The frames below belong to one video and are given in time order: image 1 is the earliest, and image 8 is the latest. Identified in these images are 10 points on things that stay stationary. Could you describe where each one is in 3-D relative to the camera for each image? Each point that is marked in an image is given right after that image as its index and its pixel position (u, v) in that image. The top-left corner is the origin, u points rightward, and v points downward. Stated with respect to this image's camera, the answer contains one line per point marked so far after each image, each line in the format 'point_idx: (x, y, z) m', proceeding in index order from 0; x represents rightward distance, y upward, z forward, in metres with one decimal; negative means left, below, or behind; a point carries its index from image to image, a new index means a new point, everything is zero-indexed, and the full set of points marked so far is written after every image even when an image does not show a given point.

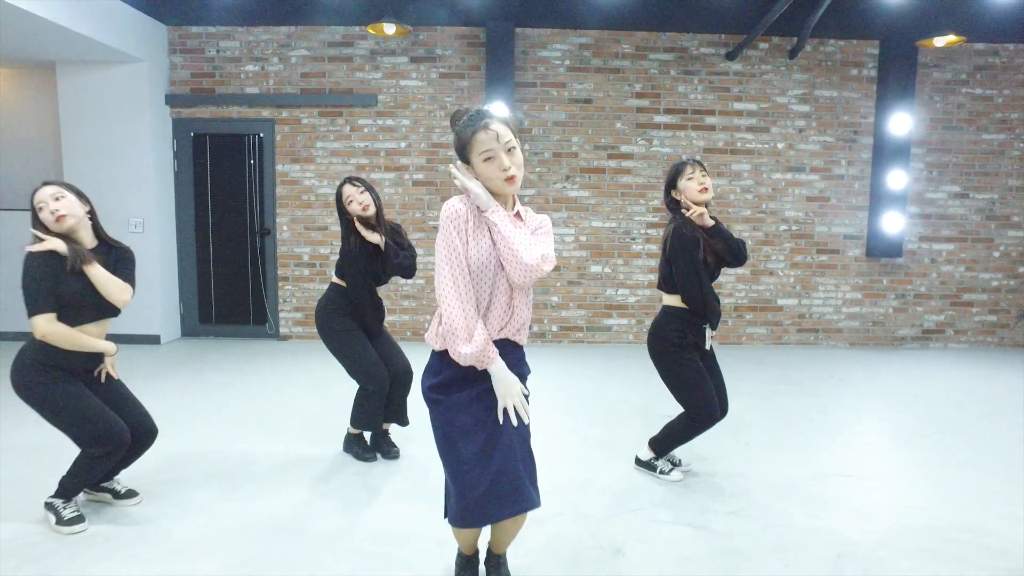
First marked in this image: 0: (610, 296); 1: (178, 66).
0: (+1.0, -0.1, +5.4) m
1: (-3.2, +2.2, +5.4) m
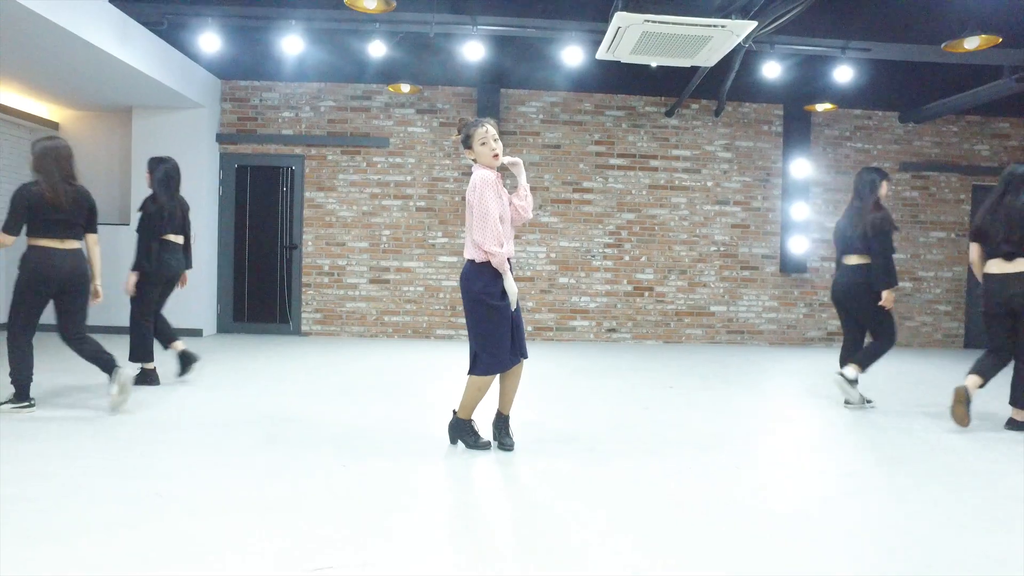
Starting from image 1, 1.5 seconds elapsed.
0: (+0.8, -0.2, +6.7) m
1: (-3.4, +2.1, +6.7) m
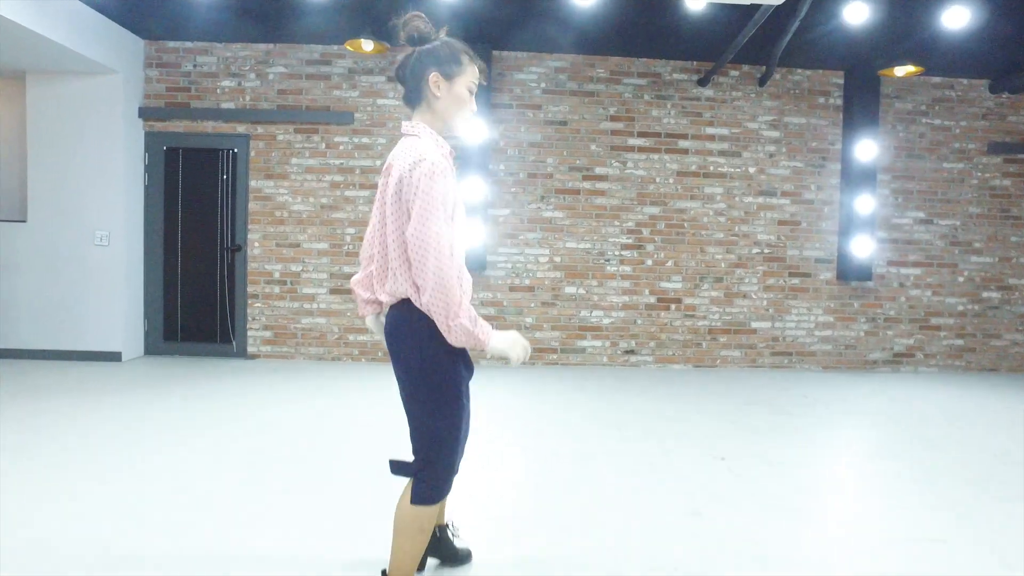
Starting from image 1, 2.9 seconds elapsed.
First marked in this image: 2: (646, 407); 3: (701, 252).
0: (+0.7, -0.3, +5.4) m
1: (-3.4, +2.0, +5.3) m
2: (+1.0, -0.9, +4.4) m
3: (+1.9, +0.3, +5.5) m
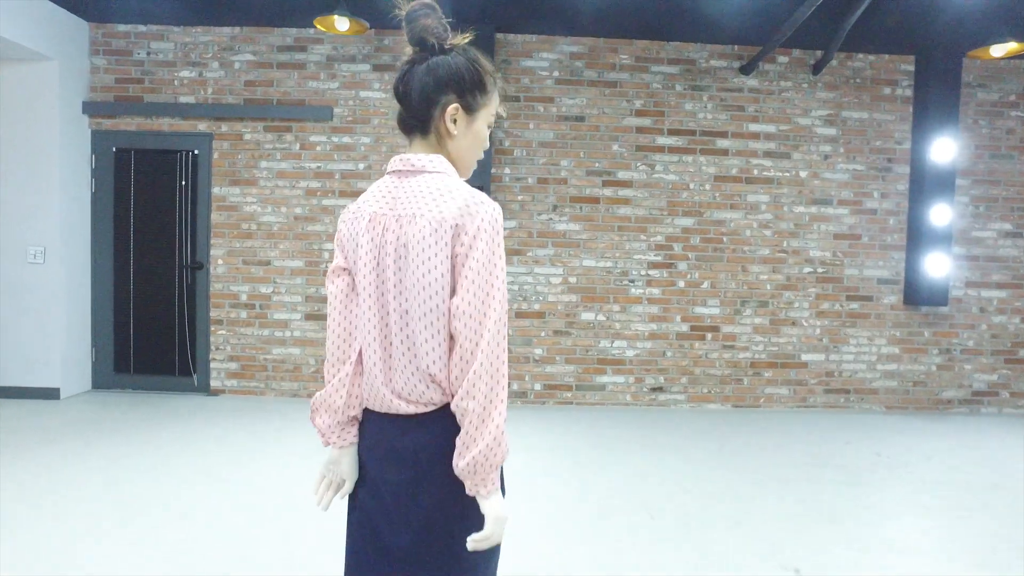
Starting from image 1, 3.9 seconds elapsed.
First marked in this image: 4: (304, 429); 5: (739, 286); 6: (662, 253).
0: (+0.8, -0.5, +4.6) m
1: (-3.4, +1.8, +4.6) m
2: (+1.1, -1.1, +3.5) m
3: (+1.9, +0.1, +4.6) m
4: (-1.6, -1.0, +4.2) m
5: (+1.9, 0.0, +4.6) m
6: (+1.2, +0.3, +4.6) m
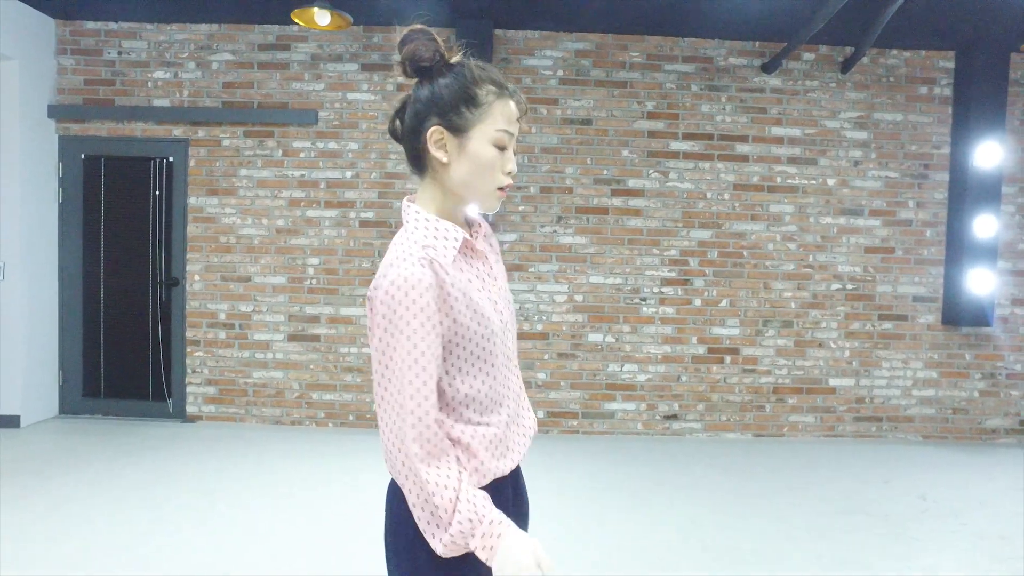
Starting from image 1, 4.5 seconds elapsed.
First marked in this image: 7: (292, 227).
0: (+0.8, -0.6, +4.2) m
1: (-3.4, +1.7, +4.2) m
2: (+1.1, -1.3, +3.1) m
3: (+1.9, 0.0, +4.2) m
4: (-1.6, -1.2, +3.8) m
5: (+1.9, -0.1, +4.2) m
6: (+1.2, +0.1, +4.2) m
7: (-1.7, +0.5, +4.2) m
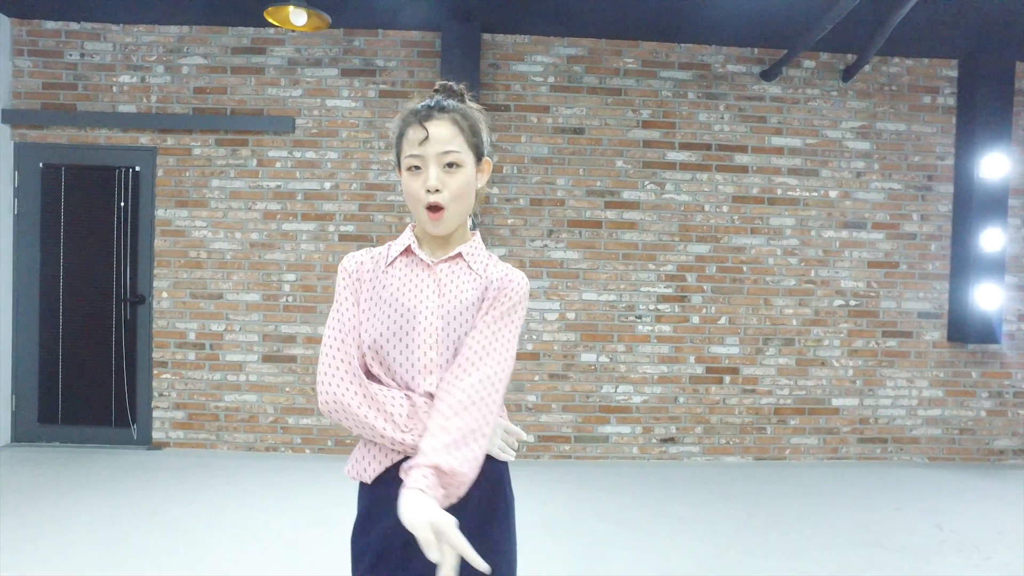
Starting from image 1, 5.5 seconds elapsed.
0: (+0.7, -0.8, +4.0) m
1: (-3.5, +1.5, +4.0) m
2: (+1.0, -1.4, +2.9) m
3: (+1.8, -0.1, +4.0) m
4: (-1.6, -1.3, +3.6) m
5: (+1.8, -0.2, +4.0) m
6: (+1.2, 0.0, +4.0) m
7: (-1.7, +0.3, +4.0) m
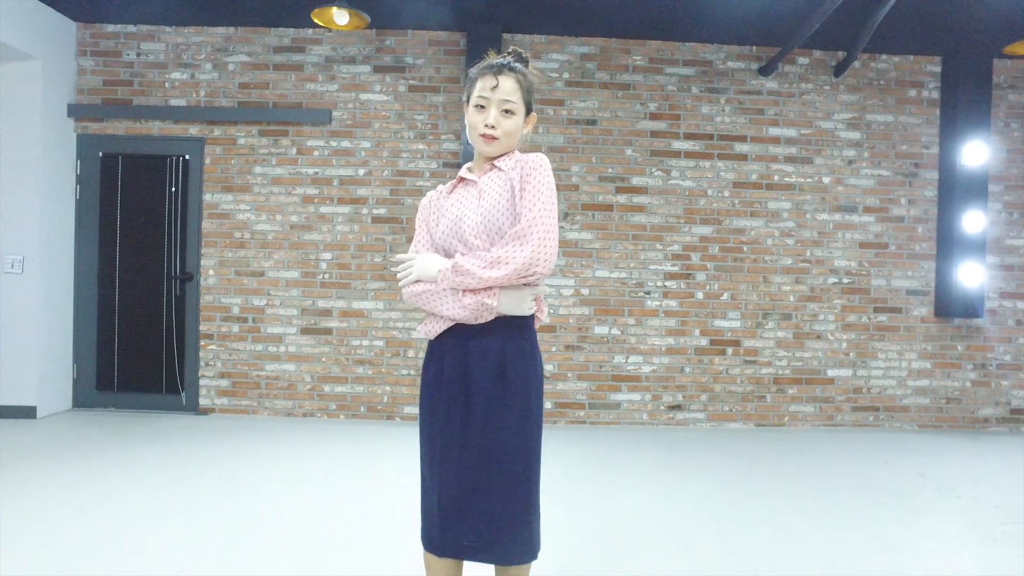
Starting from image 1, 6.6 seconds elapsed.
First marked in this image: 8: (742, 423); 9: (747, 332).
0: (+0.8, -0.6, +4.3) m
1: (-3.3, +1.7, +4.4) m
2: (+1.2, -1.2, +3.2) m
3: (+2.0, 0.0, +4.4) m
4: (-1.5, -1.1, +3.9) m
5: (+2.0, -0.1, +4.4) m
6: (+1.3, +0.2, +4.3) m
7: (-1.6, +0.5, +4.3) m
8: (+1.8, -1.1, +4.4) m
9: (+1.8, -0.3, +4.4) m
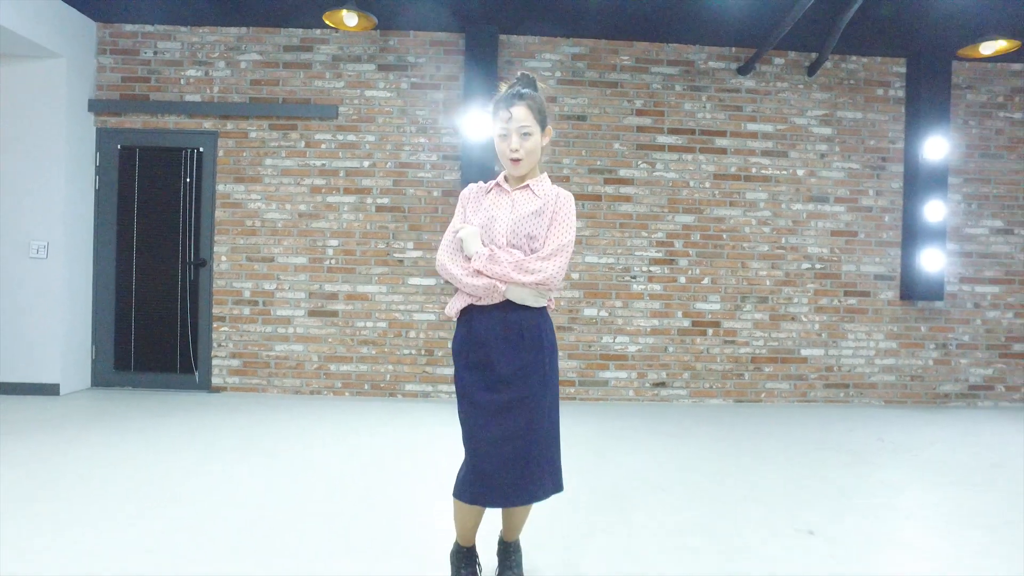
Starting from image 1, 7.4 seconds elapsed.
0: (+0.8, -0.5, +4.6) m
1: (-3.4, +1.8, +4.6) m
2: (+1.1, -1.1, +3.5) m
3: (+1.9, +0.2, +4.7) m
4: (-1.5, -1.0, +4.2) m
5: (+1.9, +0.1, +4.7) m
6: (+1.3, +0.3, +4.6) m
7: (-1.6, +0.6, +4.6) m
8: (+1.8, -0.9, +4.7) m
9: (+1.8, -0.2, +4.7) m
